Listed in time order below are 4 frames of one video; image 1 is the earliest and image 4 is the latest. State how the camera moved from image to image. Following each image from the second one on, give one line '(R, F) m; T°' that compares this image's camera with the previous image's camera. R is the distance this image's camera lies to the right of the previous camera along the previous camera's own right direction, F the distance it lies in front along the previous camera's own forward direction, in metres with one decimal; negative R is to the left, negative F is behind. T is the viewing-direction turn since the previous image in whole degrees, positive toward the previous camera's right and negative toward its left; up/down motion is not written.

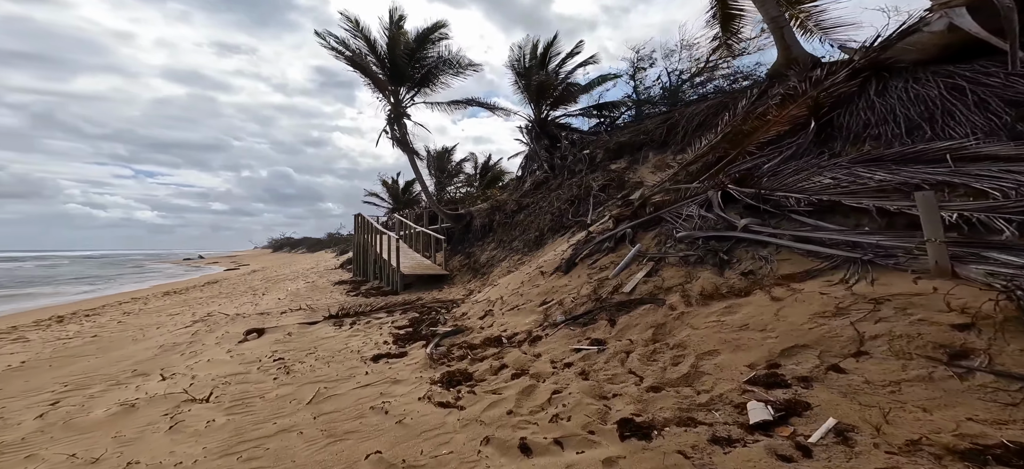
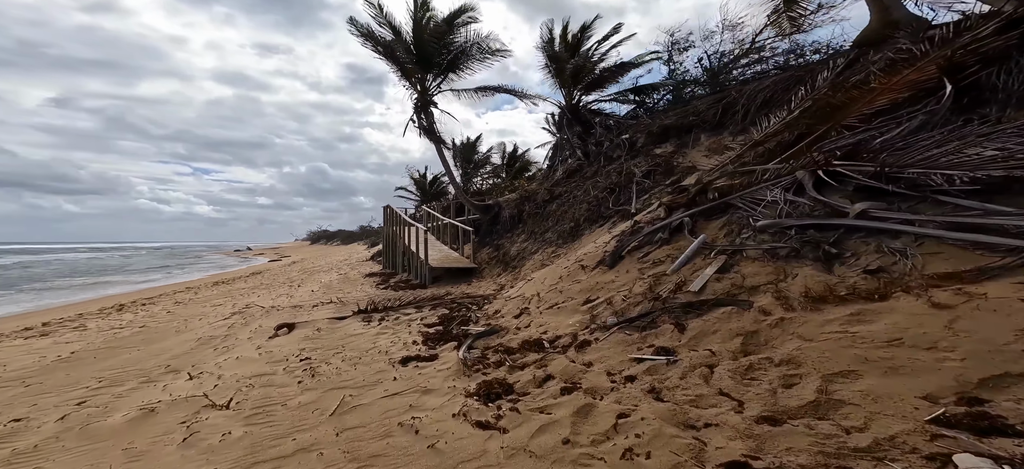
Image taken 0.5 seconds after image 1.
(-0.2, +0.5) m; -3°
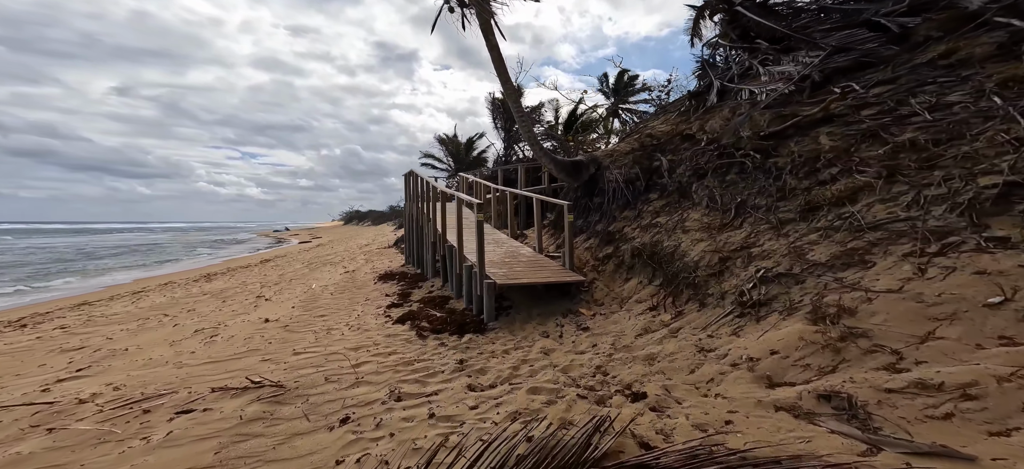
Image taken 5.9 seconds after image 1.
(-1.5, +5.9) m; -4°
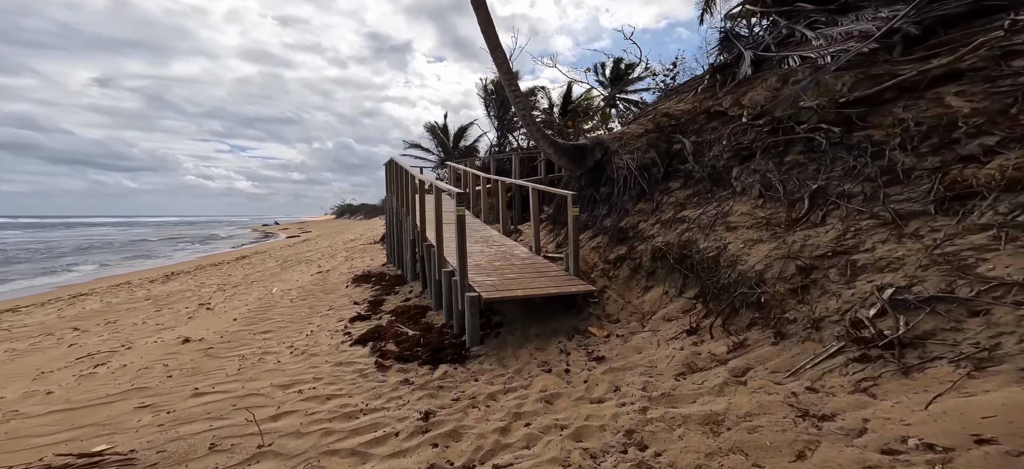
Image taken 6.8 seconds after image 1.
(0.0, +1.2) m; +1°
